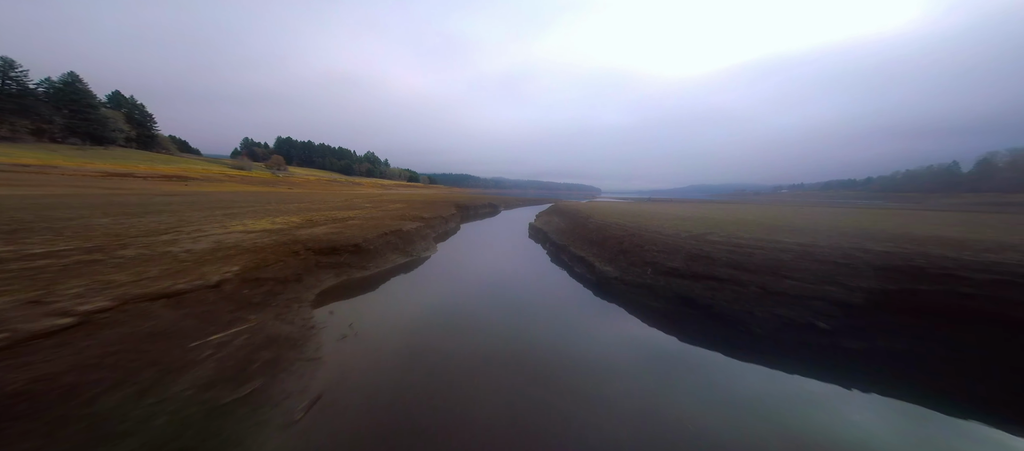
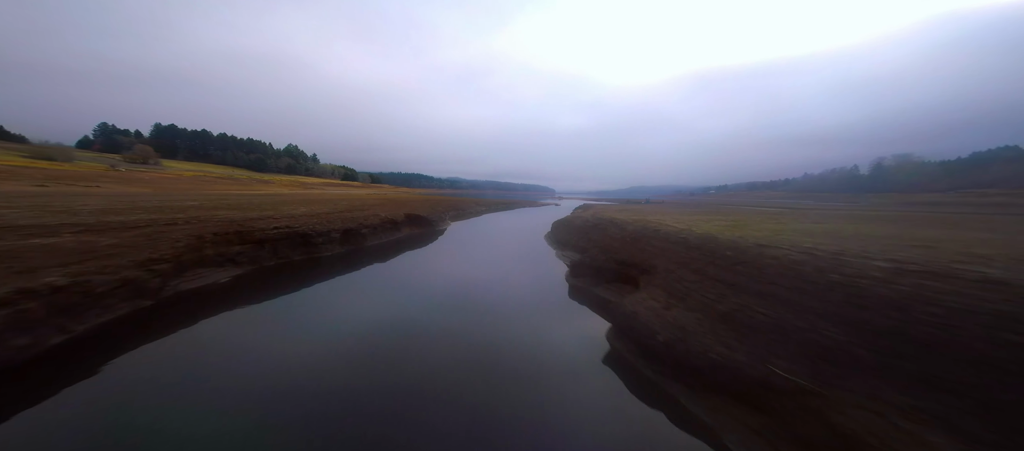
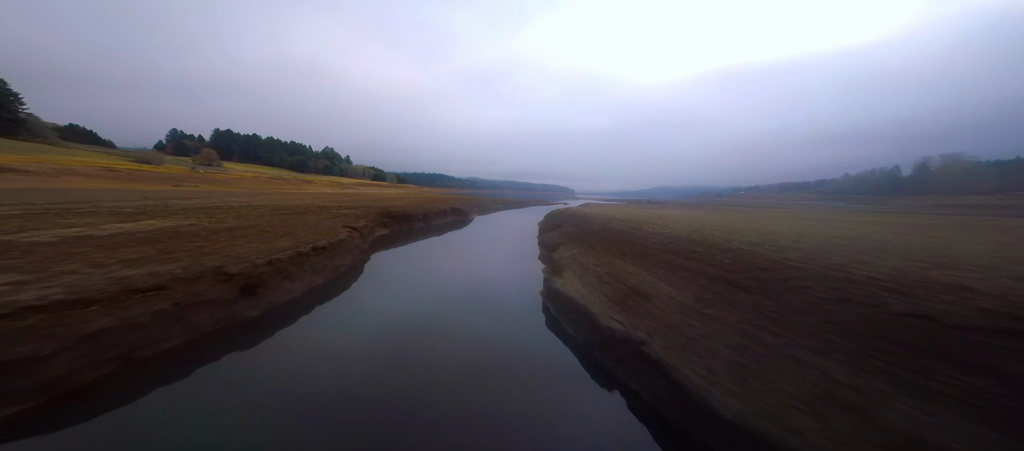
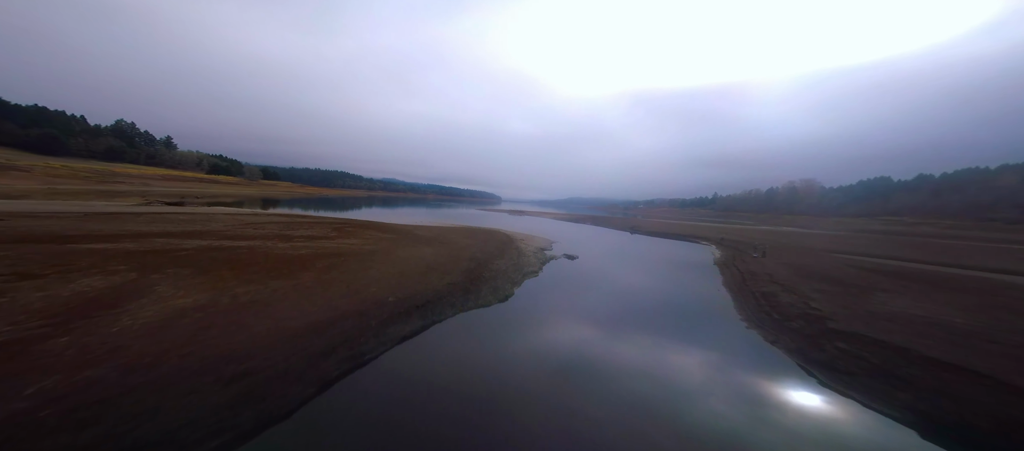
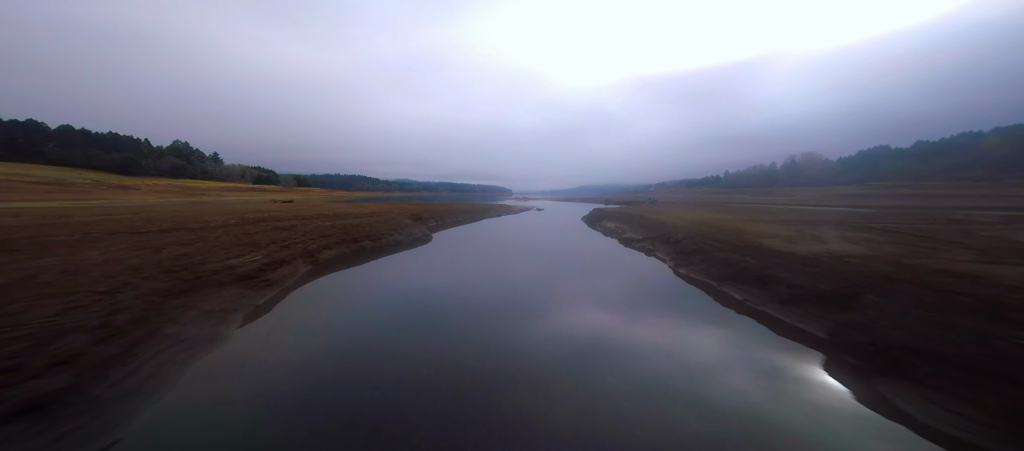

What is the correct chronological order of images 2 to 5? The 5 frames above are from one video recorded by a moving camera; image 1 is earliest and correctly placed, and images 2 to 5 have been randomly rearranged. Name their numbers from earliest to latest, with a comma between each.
3, 2, 5, 4
